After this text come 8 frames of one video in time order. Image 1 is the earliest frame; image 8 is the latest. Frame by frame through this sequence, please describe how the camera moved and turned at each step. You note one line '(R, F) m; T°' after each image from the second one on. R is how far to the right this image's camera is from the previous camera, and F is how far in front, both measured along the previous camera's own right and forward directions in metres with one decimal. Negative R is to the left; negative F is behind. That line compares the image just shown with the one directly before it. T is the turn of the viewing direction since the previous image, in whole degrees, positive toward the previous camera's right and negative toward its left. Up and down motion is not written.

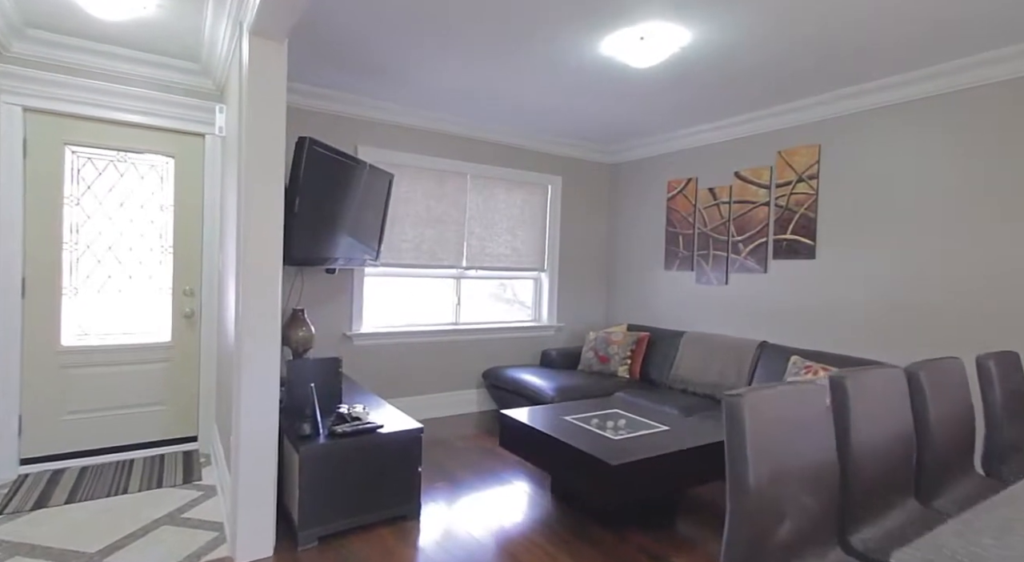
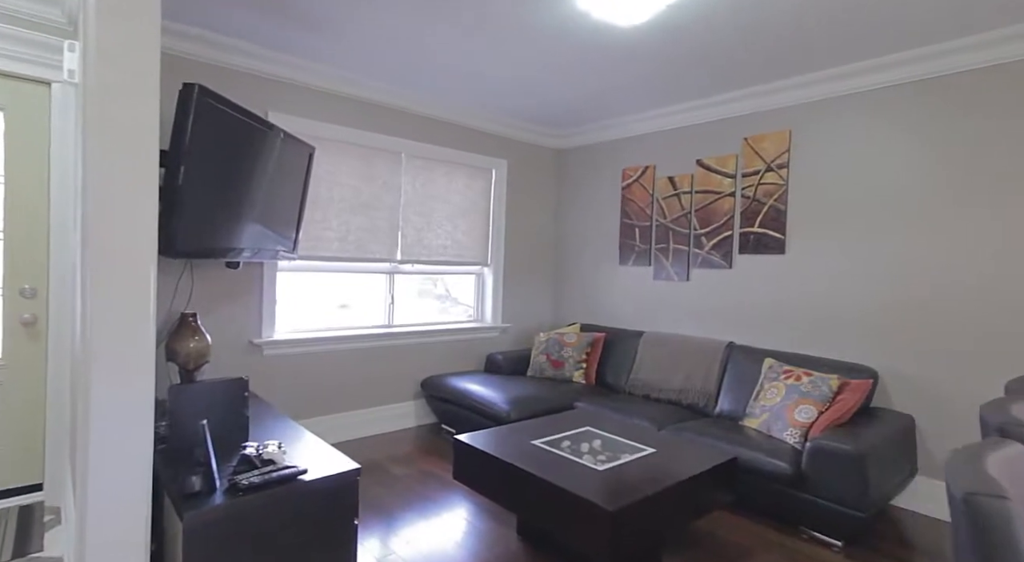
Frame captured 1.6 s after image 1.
(-0.2, +0.5) m; +8°
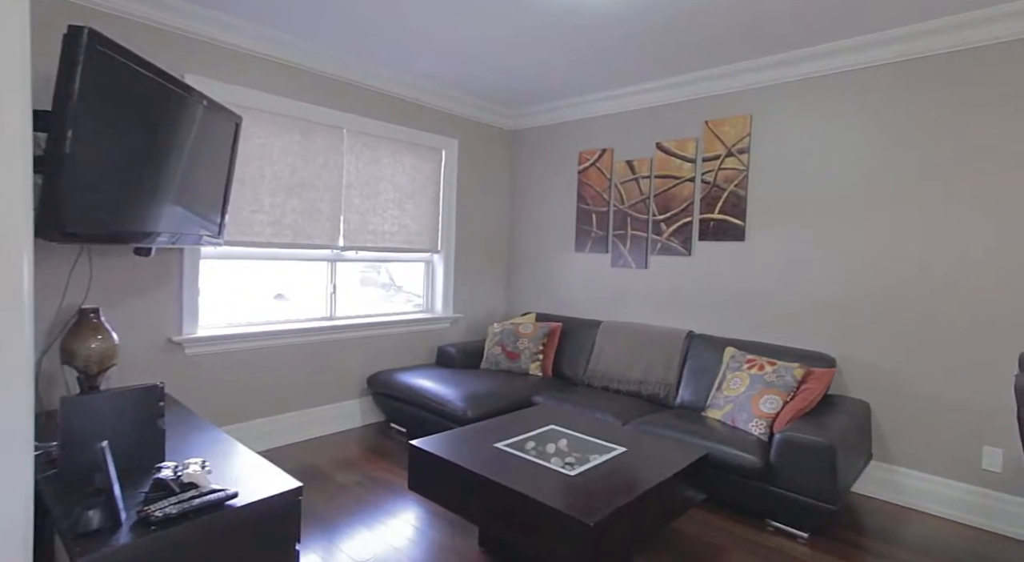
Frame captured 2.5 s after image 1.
(-0.1, +0.2) m; +6°
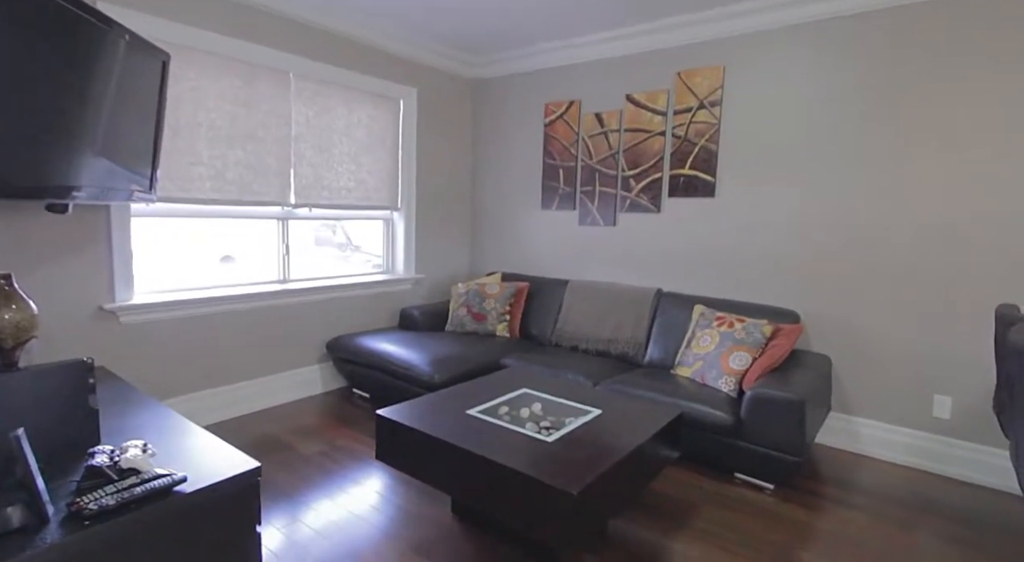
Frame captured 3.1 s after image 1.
(-0.1, +0.1) m; +4°
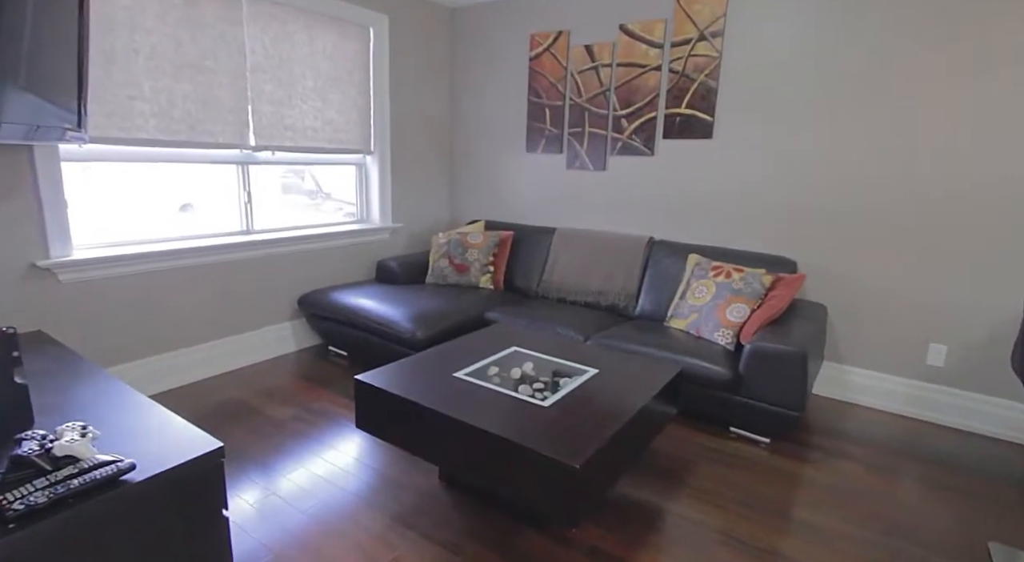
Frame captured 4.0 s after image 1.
(0.0, +0.2) m; +2°
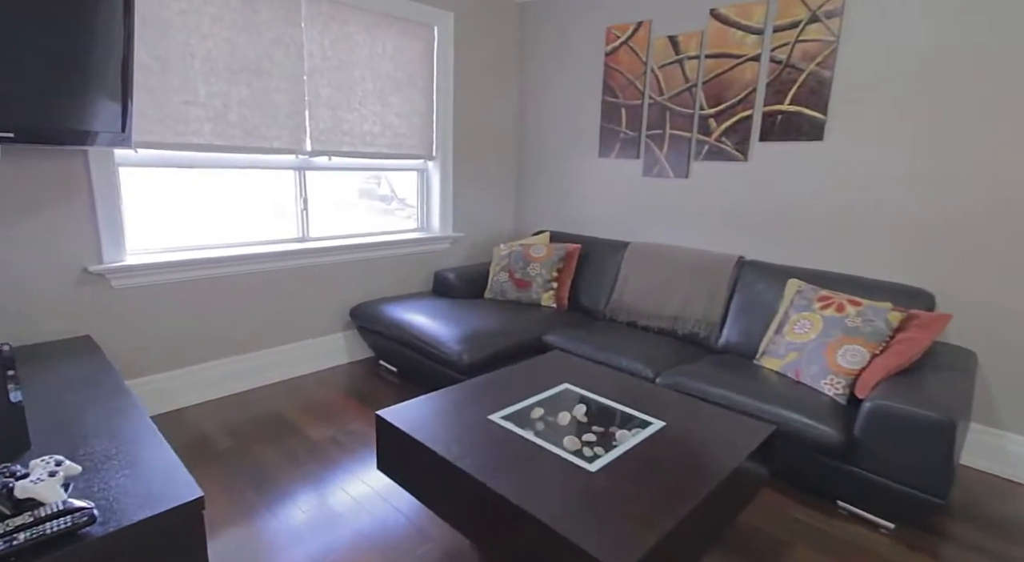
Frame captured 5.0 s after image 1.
(+0.1, +0.3) m; -9°
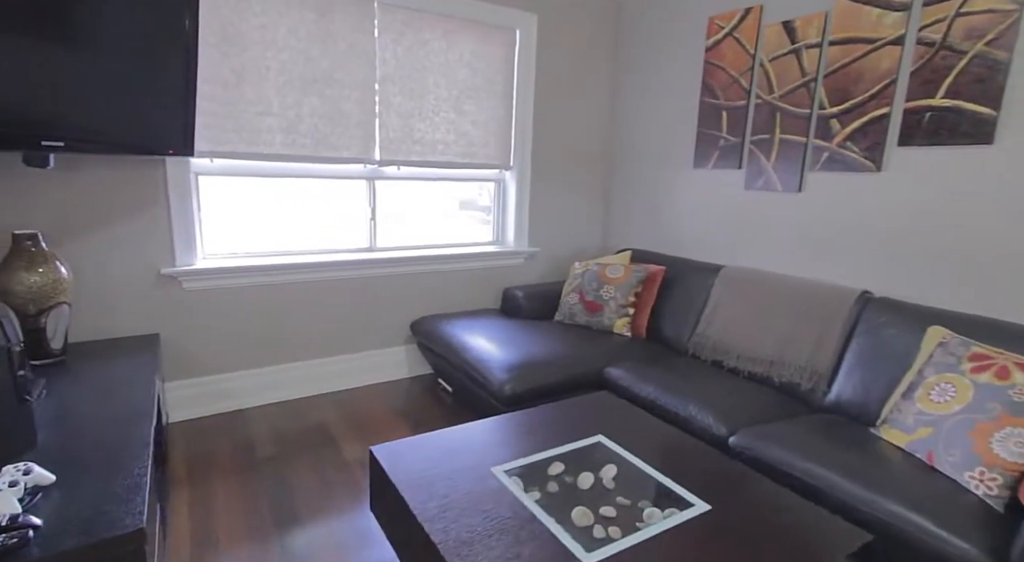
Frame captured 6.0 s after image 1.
(+0.3, +0.3) m; -14°
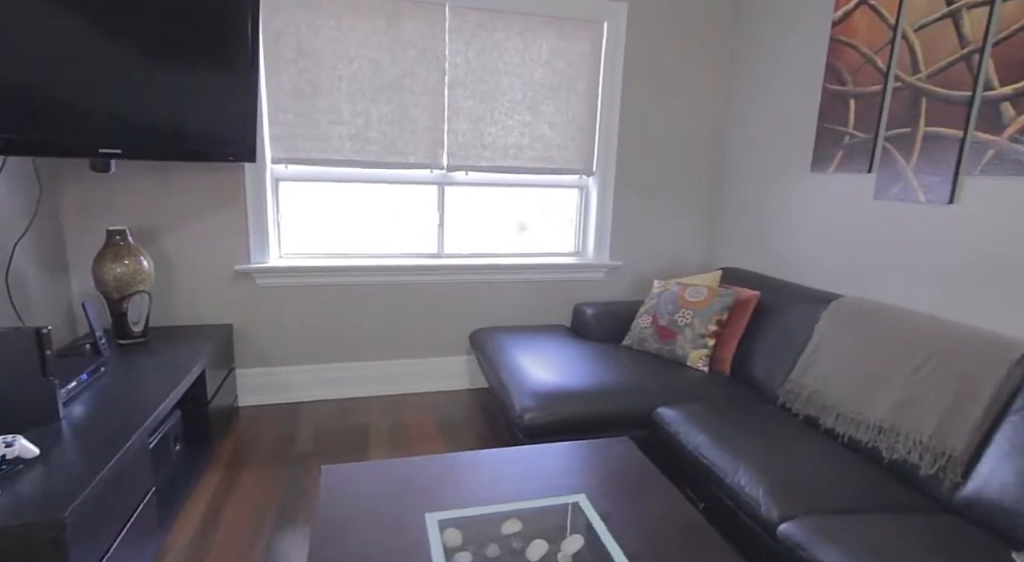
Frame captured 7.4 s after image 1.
(+0.5, +0.3) m; -17°
